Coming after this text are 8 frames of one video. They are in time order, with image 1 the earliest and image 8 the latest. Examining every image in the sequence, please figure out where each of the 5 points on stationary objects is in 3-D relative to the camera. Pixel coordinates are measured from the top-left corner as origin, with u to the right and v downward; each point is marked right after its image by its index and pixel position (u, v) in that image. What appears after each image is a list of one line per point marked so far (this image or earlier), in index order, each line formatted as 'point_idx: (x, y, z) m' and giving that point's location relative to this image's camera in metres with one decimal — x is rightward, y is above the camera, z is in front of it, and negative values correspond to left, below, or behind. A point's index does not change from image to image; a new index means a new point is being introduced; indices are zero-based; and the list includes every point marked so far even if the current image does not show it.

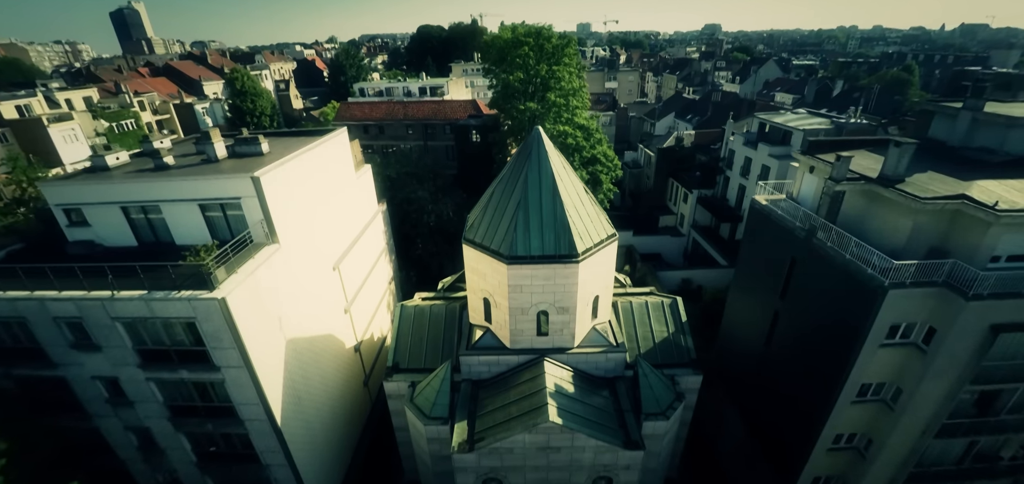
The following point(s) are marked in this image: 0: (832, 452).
0: (+13.1, -8.6, +17.6) m
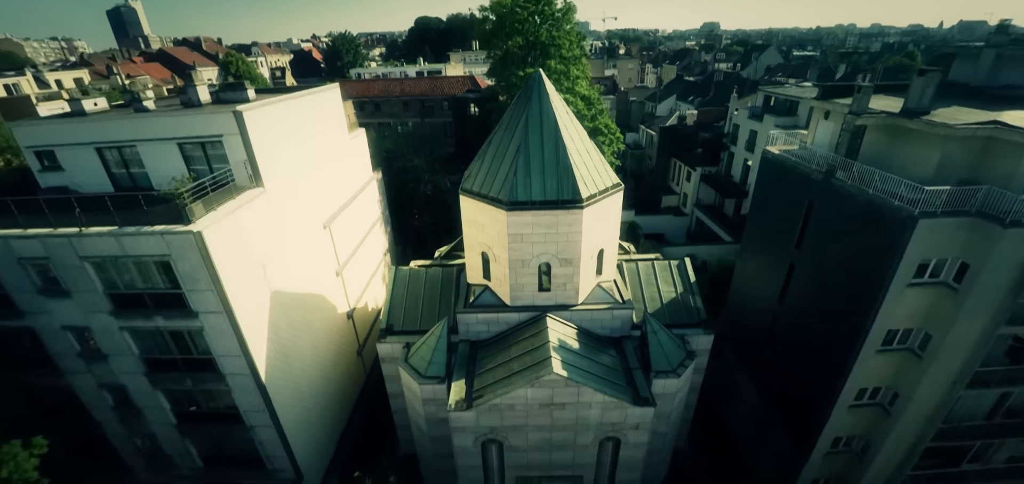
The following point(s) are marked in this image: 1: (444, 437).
0: (+13.1, -6.4, +16.5) m
1: (-3.0, -8.4, +18.5) m
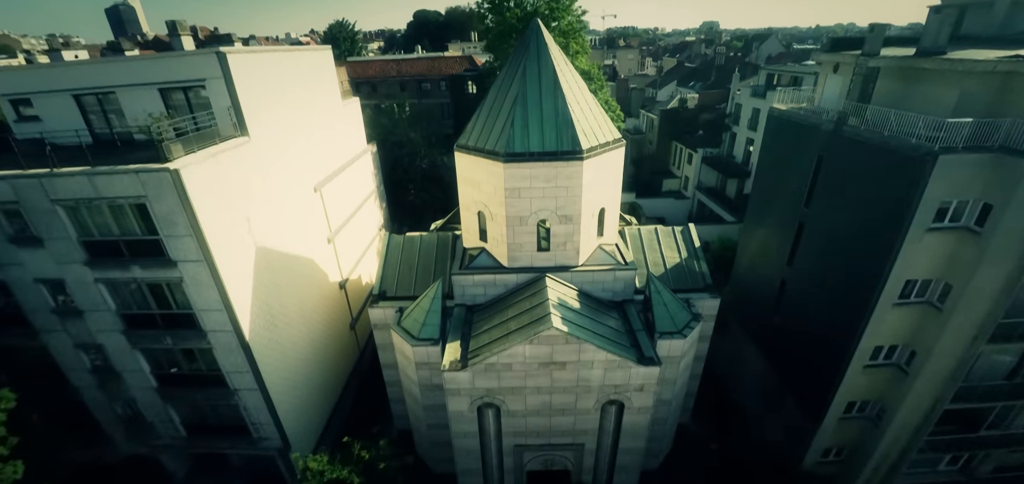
0: (+13.0, -4.6, +15.7) m
1: (-3.0, -6.8, +17.6) m
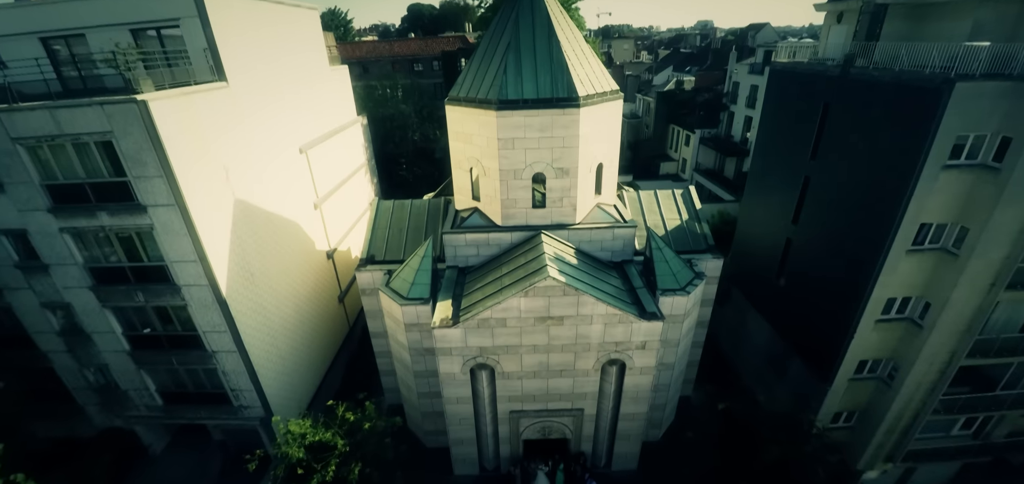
0: (+12.9, -2.9, +15.0) m
1: (-3.2, -5.1, +16.8) m
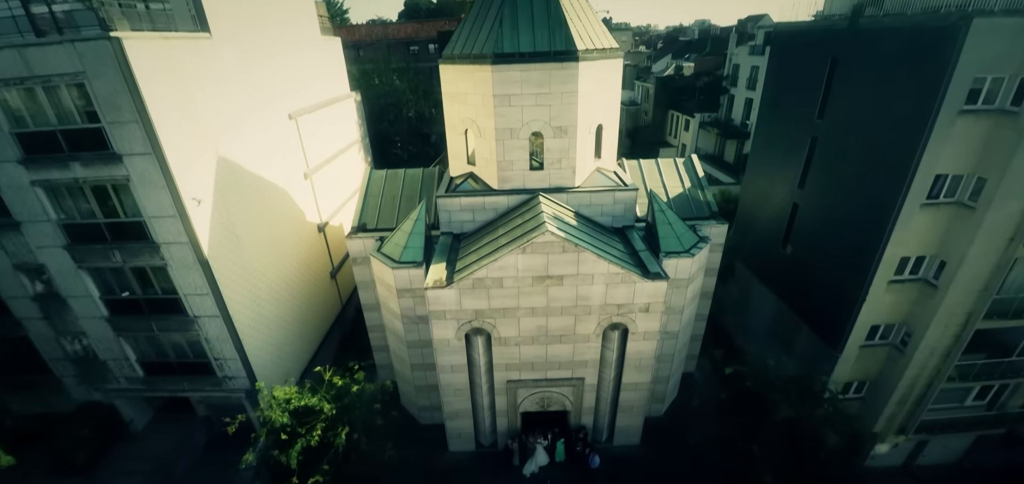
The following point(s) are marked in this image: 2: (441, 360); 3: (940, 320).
0: (+12.7, -1.5, +14.4) m
1: (-3.3, -3.8, +16.1) m
2: (-2.4, -4.0, +14.7) m
3: (+13.9, -2.5, +14.0) m
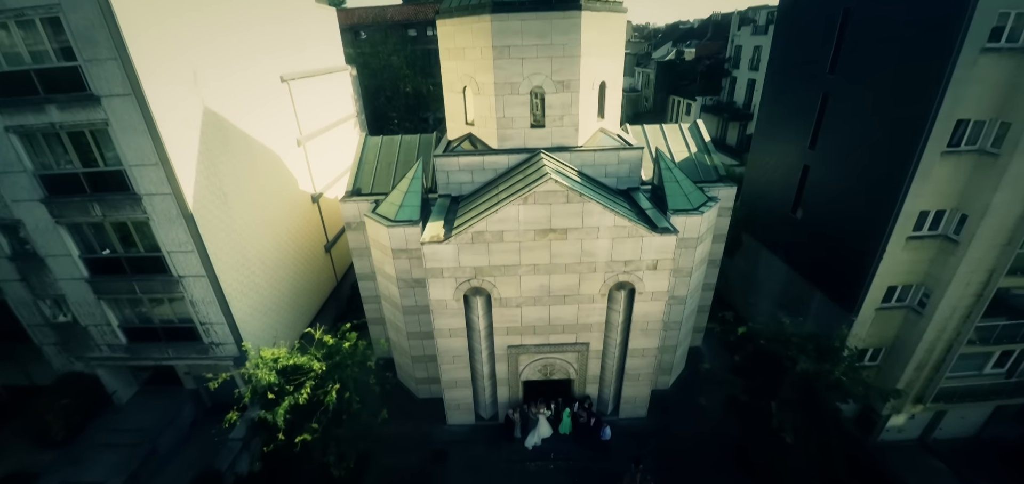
0: (+12.8, 0.0, +13.7) m
1: (-3.3, -2.4, +15.4) m
2: (-2.4, -2.6, +14.0) m
3: (+13.9, -1.1, +13.3) m
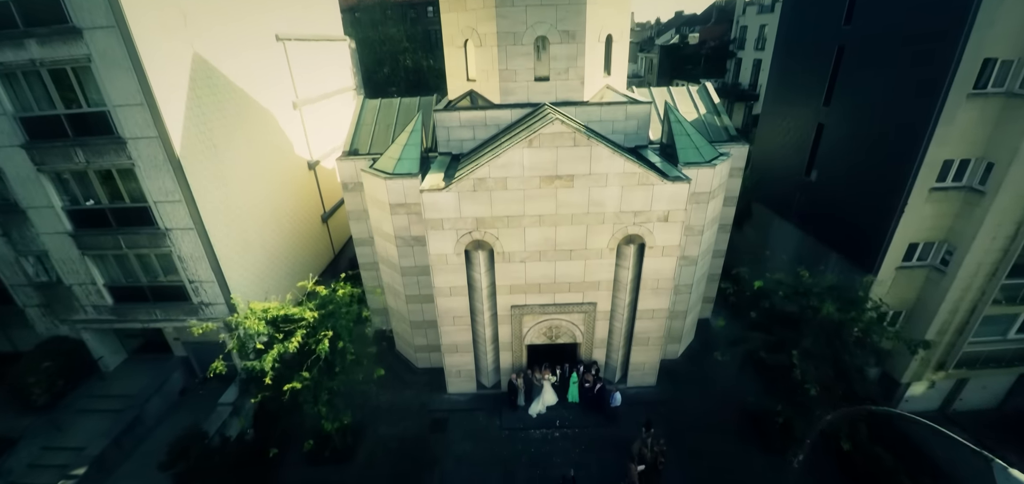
0: (+12.9, +1.5, +13.1) m
1: (-3.2, -1.0, +14.8) m
2: (-2.3, -1.2, +13.3) m
3: (+14.0, +0.4, +12.7) m
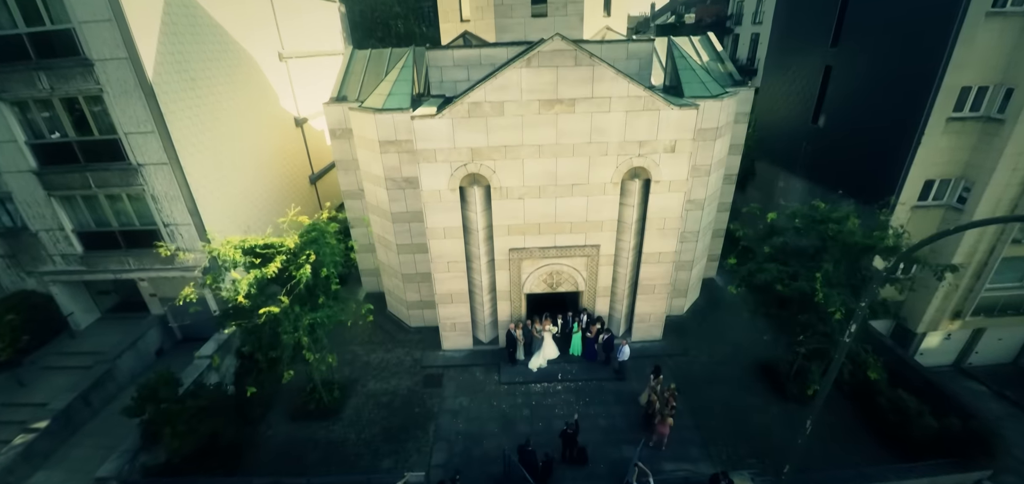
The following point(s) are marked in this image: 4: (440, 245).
0: (+12.8, +3.4, +12.5) m
1: (-3.3, +0.8, +13.9) m
2: (-2.3, +0.6, +12.5) m
3: (+14.0, +2.4, +12.1) m
4: (-2.1, -0.1, +12.9) m
